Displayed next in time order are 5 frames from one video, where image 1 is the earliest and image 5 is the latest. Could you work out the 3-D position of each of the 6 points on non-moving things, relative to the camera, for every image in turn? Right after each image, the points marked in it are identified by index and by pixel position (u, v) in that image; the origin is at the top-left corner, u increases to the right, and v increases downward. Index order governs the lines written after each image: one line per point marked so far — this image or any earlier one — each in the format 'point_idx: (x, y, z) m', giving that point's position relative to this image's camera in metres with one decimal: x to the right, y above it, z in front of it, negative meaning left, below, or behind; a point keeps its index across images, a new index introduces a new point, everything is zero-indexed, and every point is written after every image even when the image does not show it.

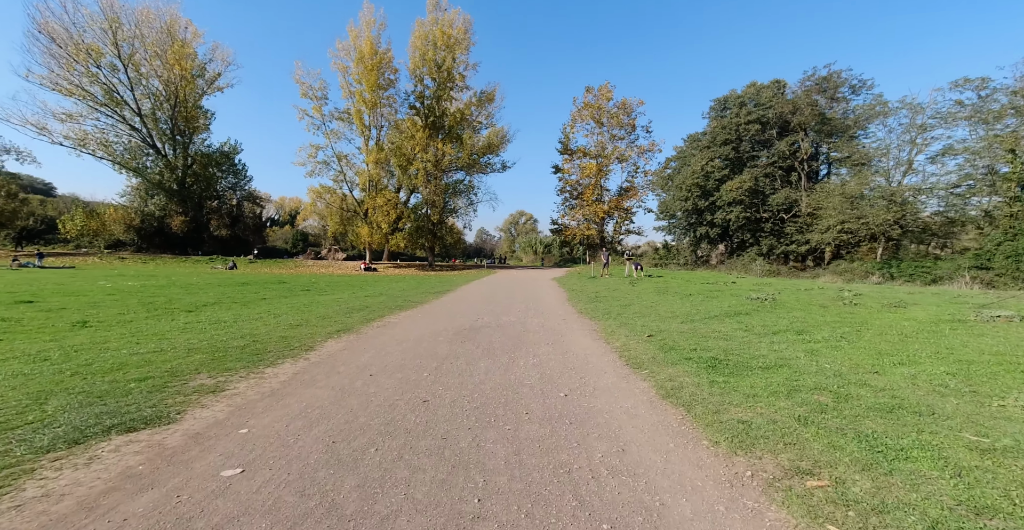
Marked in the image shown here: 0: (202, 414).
0: (-3.0, -1.4, +3.6) m
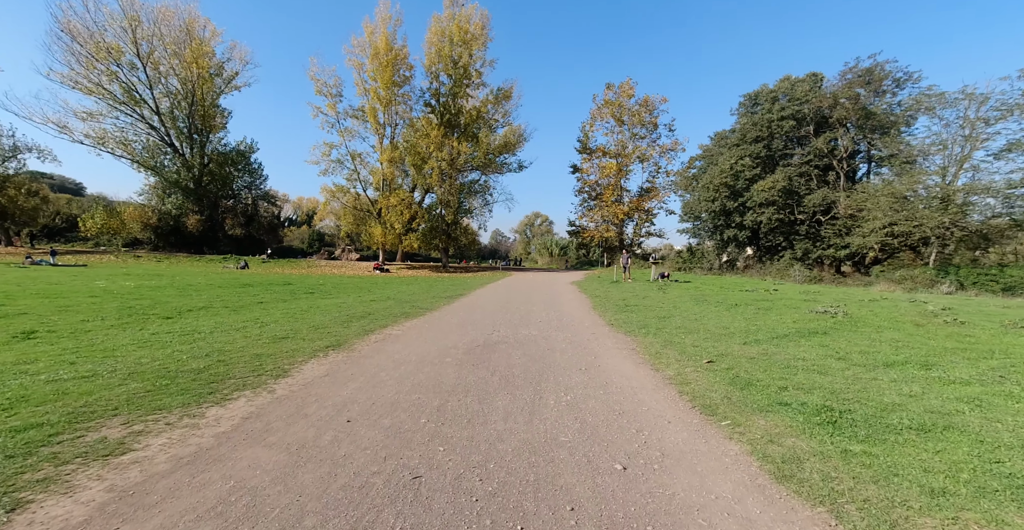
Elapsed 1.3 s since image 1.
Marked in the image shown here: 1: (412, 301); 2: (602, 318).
0: (-2.7, -1.5, +2.2) m
1: (-4.4, -1.6, +16.5) m
2: (+2.8, -1.7, +11.4) m
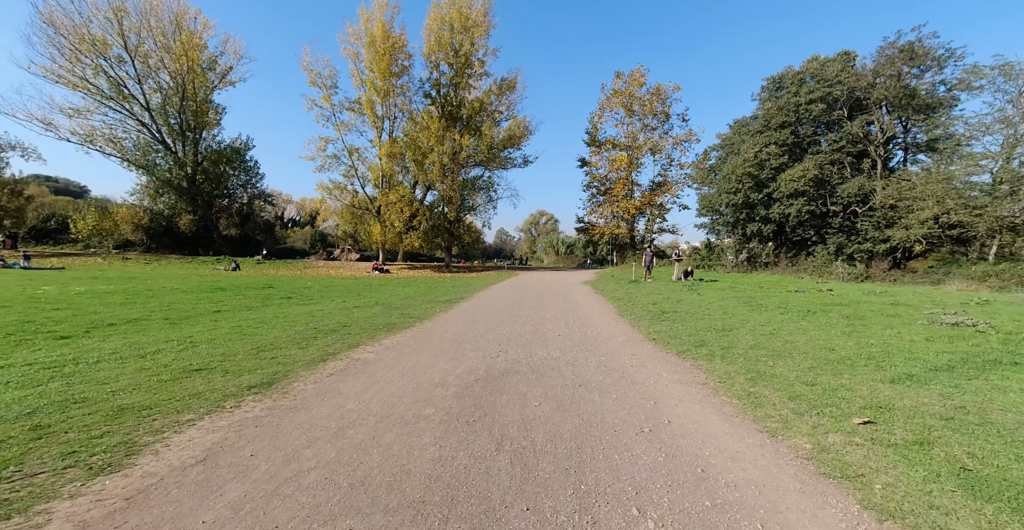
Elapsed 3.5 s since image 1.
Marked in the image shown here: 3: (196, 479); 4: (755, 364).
0: (-2.6, -1.5, -0.2) m
1: (-4.1, -1.6, +14.2) m
2: (+3.0, -1.6, +8.9) m
3: (-2.3, -1.6, +2.8) m
4: (+3.7, -1.5, +5.7) m
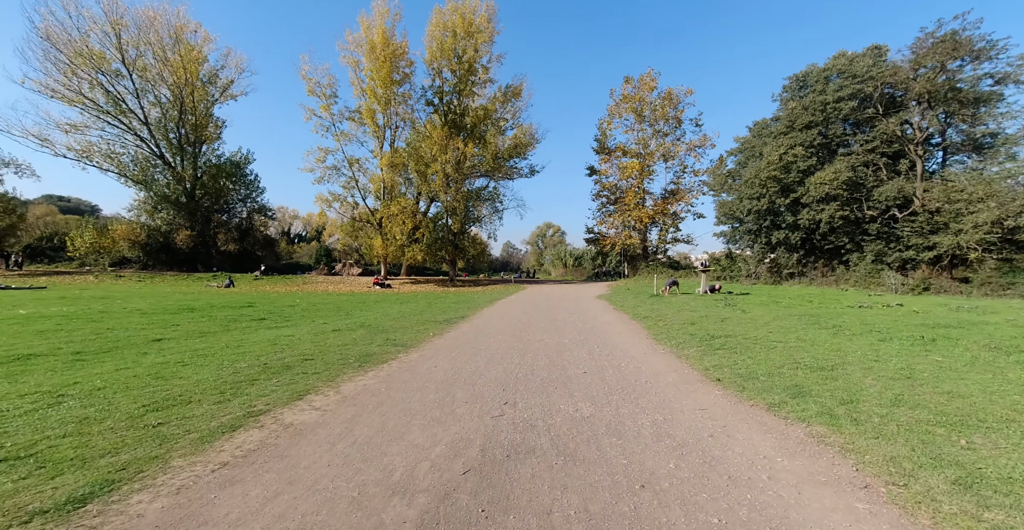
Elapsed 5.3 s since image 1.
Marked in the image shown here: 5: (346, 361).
0: (-2.6, -1.4, -2.4) m
1: (-3.9, -2.1, +12.0) m
2: (+3.2, -1.8, +6.6) m
3: (-2.3, -1.6, +0.6) m
4: (+3.8, -1.6, +3.4) m
5: (-3.5, -2.0, +7.9) m
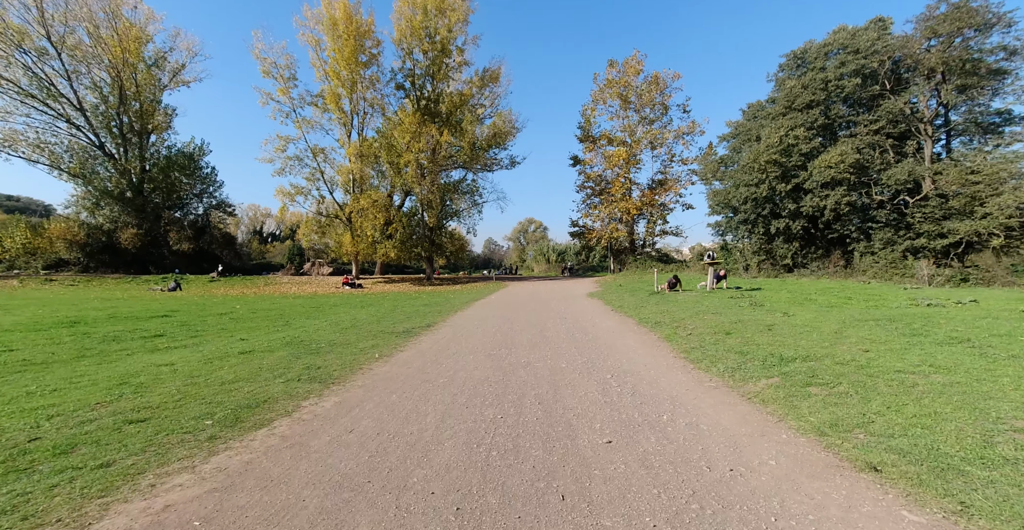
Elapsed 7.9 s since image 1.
0: (-2.5, -1.4, -5.5) m
1: (-4.4, -2.0, +8.7) m
2: (+2.9, -1.6, +3.7) m
3: (-2.3, -1.6, -2.6) m
4: (+3.6, -1.4, +0.5) m
5: (-3.8, -1.9, +4.7) m
